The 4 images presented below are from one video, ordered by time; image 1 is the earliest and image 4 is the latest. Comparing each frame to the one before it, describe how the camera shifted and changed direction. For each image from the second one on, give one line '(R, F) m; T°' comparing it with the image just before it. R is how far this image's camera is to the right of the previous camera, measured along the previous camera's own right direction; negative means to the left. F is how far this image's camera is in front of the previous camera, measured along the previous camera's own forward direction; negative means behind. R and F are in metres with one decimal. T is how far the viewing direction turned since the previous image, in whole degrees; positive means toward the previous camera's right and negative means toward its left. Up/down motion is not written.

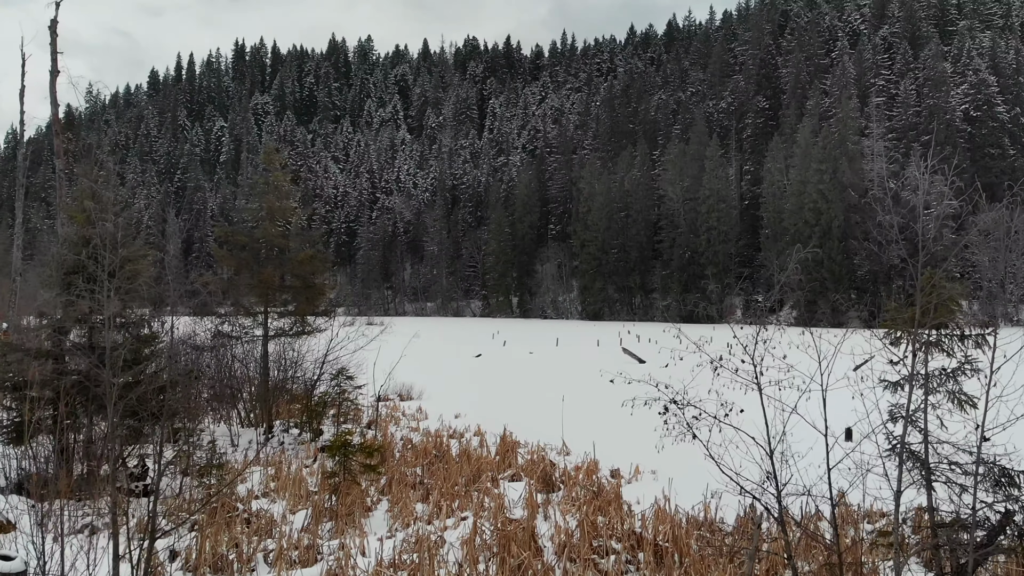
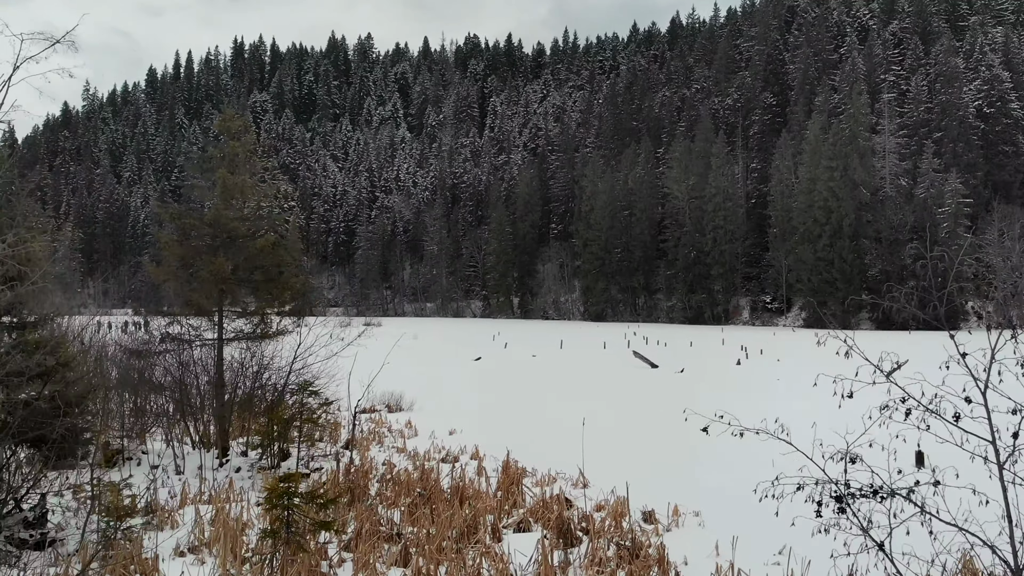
(0.0, +1.1) m; 0°
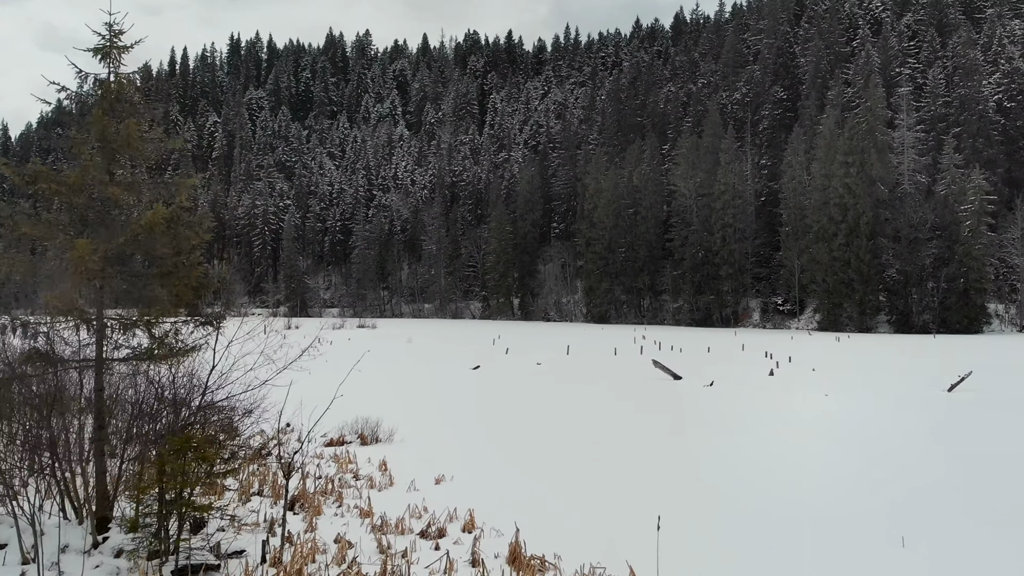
(-0.1, +1.7) m; 0°
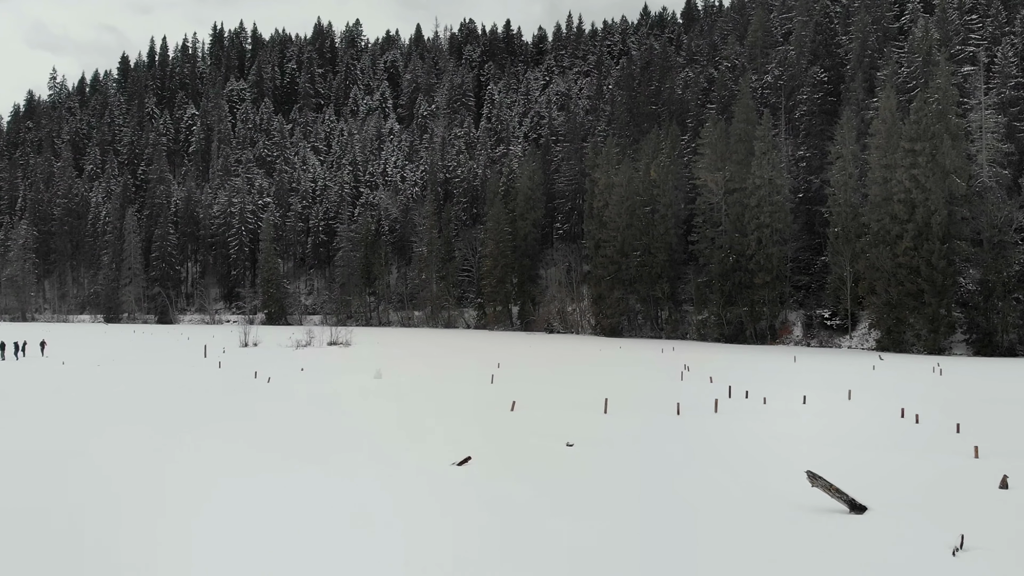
(-0.3, +6.0) m; 0°
